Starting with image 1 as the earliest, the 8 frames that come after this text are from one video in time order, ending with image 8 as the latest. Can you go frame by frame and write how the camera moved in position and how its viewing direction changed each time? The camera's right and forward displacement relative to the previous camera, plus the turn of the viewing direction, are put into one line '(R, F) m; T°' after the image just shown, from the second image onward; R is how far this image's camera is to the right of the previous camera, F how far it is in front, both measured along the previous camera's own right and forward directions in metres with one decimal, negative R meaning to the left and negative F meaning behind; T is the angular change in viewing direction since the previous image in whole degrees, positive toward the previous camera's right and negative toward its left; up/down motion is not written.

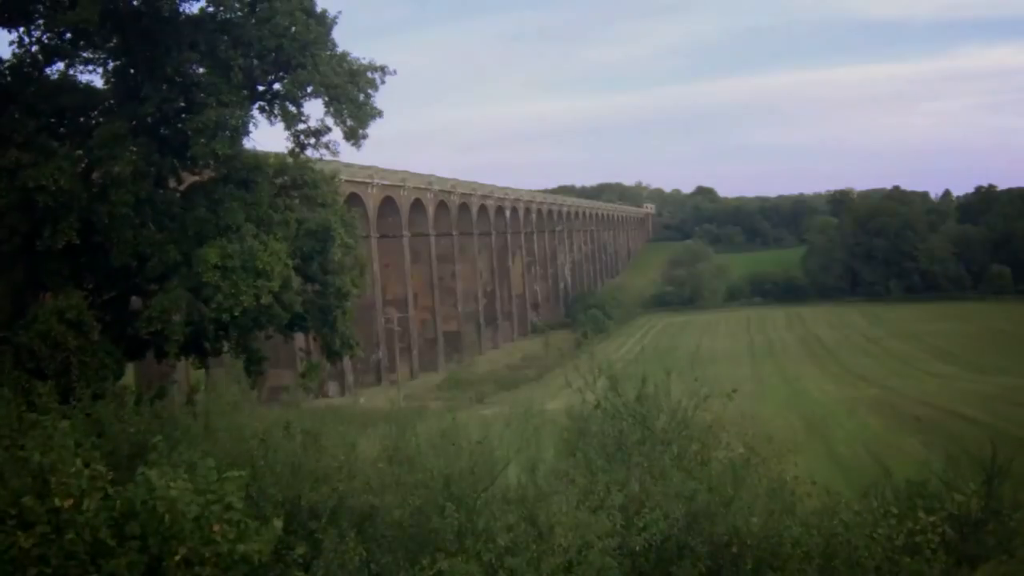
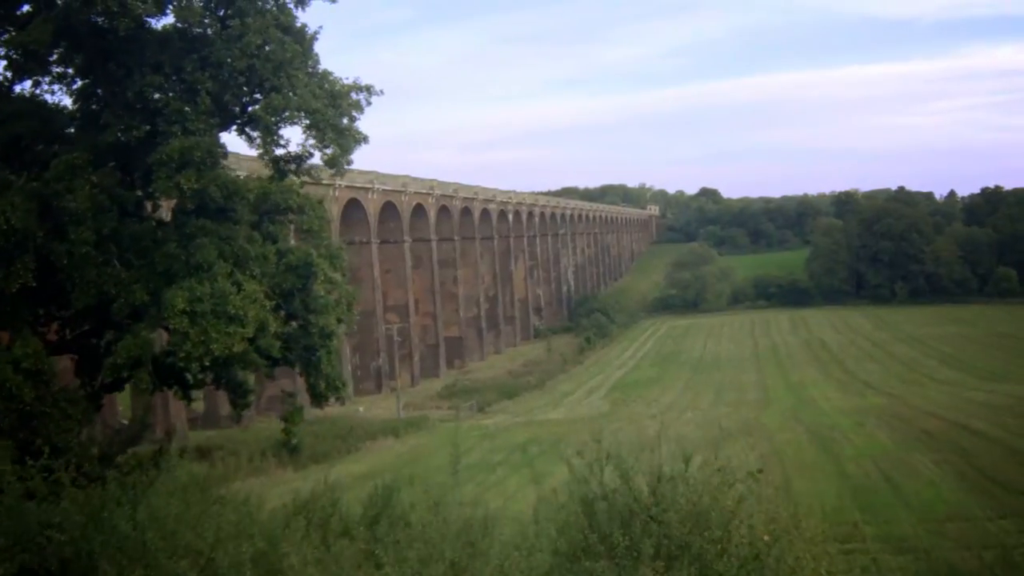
(0.0, +0.5) m; 0°
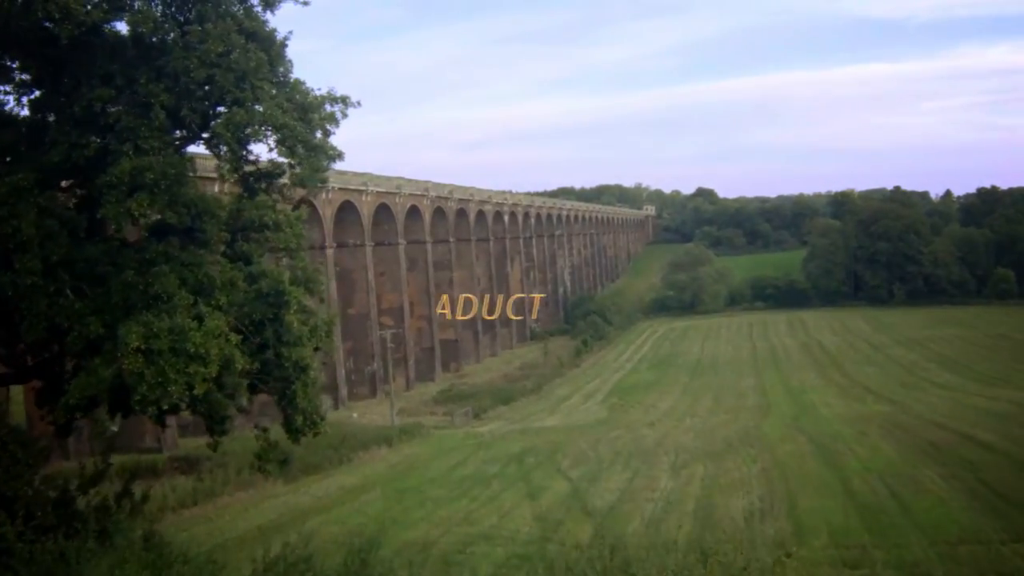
(0.0, +0.5) m; 0°
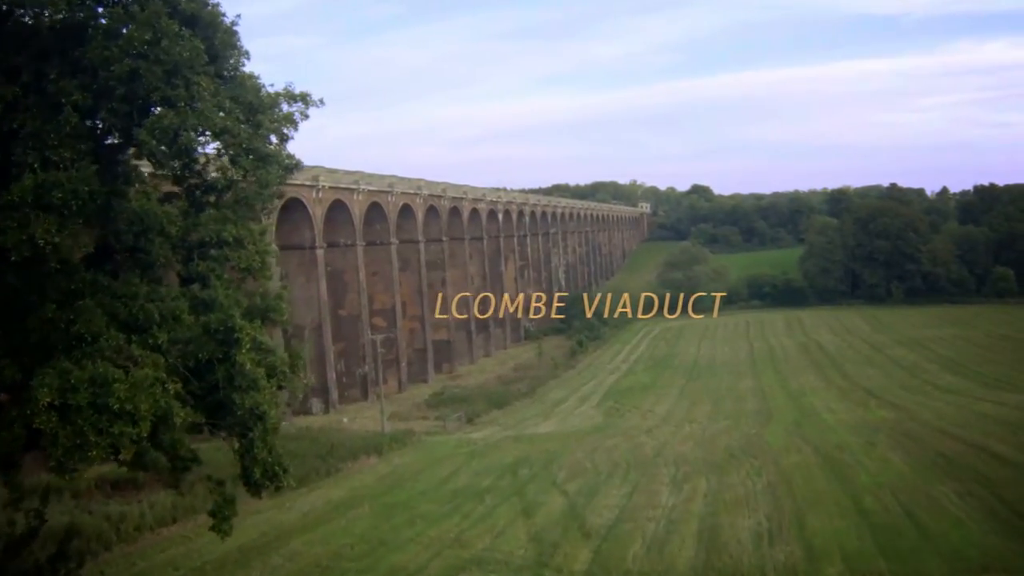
(0.0, +0.8) m; 0°
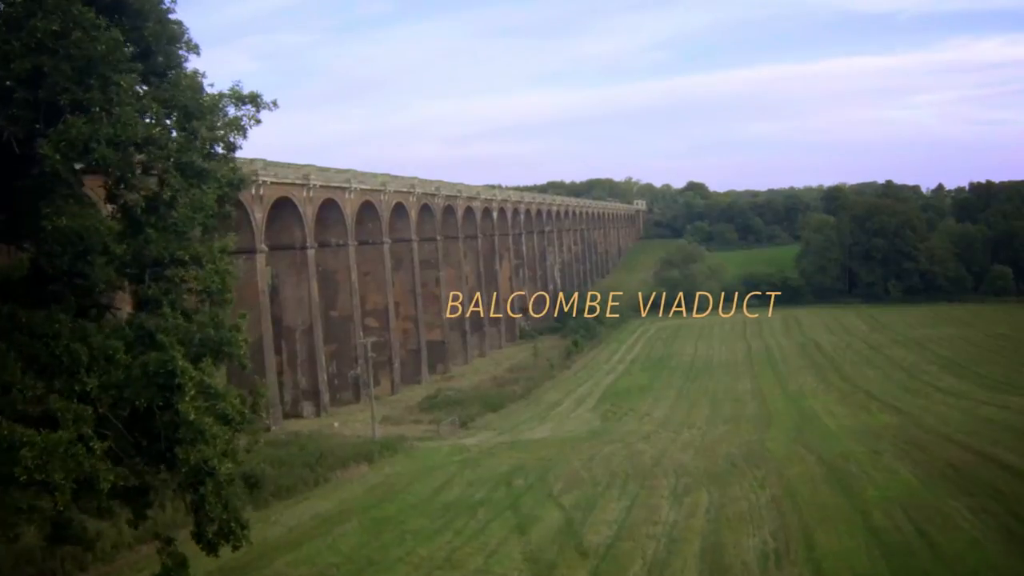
(0.0, +0.6) m; 0°
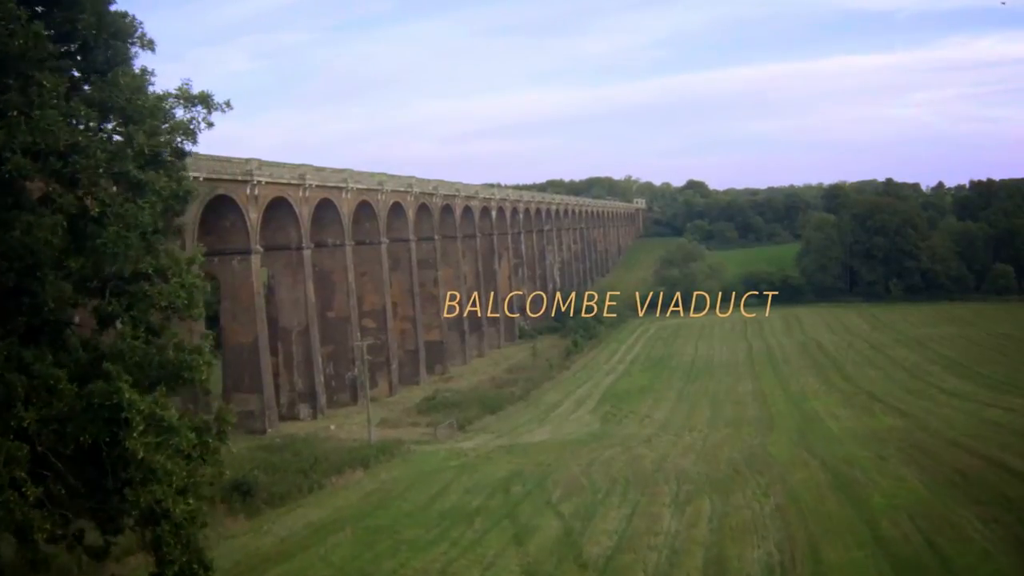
(0.0, +0.4) m; 0°
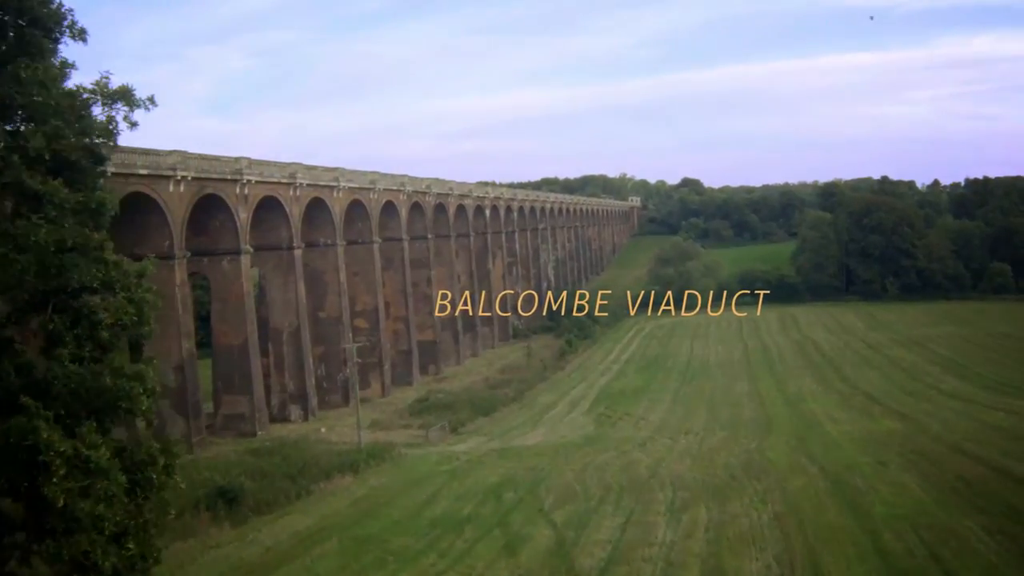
(+0.1, +0.4) m; 0°
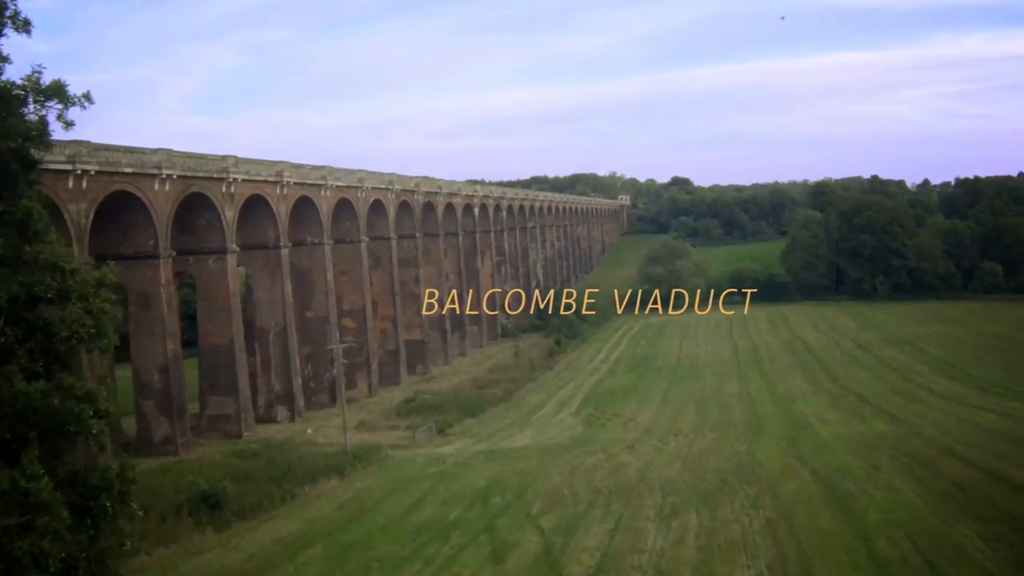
(0.0, +0.3) m; +1°
